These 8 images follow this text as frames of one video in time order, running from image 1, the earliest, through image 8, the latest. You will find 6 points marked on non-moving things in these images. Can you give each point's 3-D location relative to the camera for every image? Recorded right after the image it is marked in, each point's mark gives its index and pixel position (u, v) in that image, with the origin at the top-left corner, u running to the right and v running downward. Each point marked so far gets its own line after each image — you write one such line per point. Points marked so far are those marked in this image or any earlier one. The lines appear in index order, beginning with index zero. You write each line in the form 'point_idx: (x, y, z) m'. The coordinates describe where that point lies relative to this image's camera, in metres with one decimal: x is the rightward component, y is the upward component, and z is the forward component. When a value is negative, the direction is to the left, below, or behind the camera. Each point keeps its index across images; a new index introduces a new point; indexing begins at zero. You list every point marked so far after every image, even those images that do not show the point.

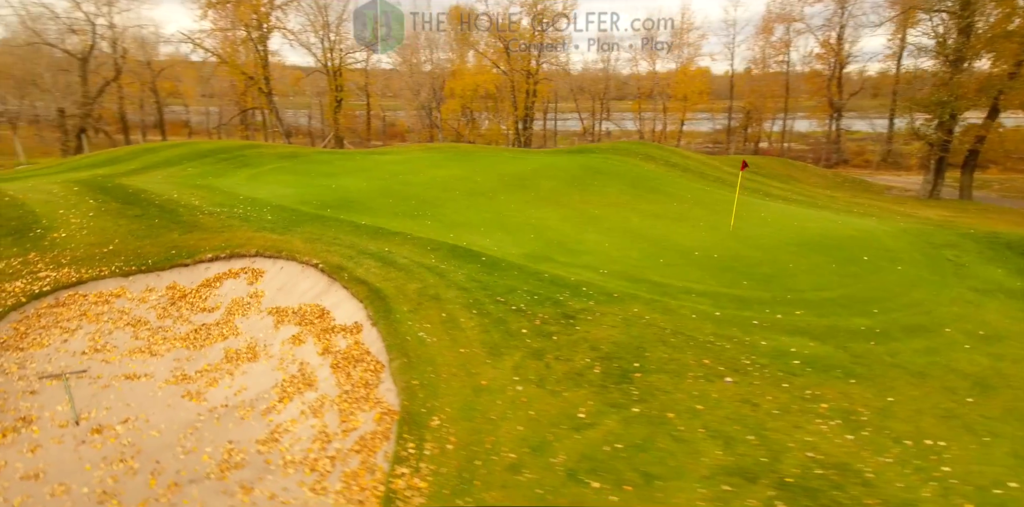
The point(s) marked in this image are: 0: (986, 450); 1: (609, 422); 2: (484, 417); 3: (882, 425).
0: (+7.1, -2.9, +7.5) m
1: (+1.5, -2.7, +7.7) m
2: (-0.5, -2.7, +8.1) m
3: (+5.9, -2.7, +7.9) m
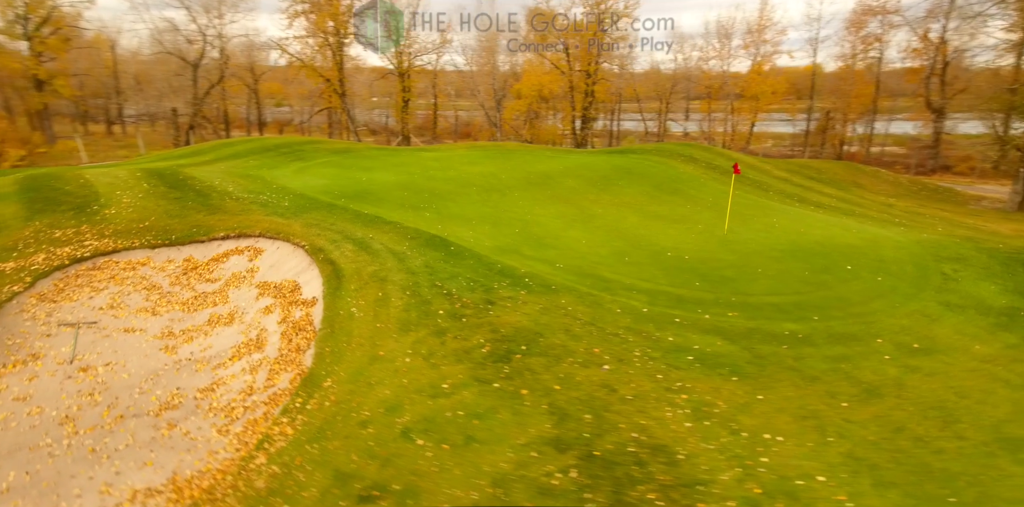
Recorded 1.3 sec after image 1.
0: (+4.6, -2.9, +7.4) m
1: (-0.9, -2.4, +8.4) m
2: (-2.8, -2.4, +9.0) m
3: (+3.6, -2.7, +8.0) m
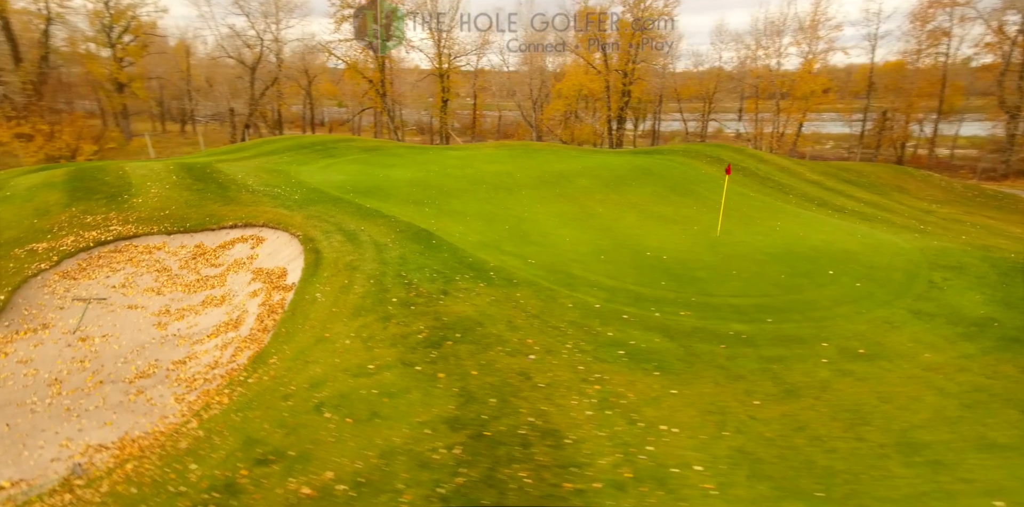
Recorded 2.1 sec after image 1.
0: (+3.0, -2.8, +7.4) m
1: (-2.3, -2.2, +8.9) m
2: (-4.2, -2.1, +9.7) m
3: (+2.0, -2.6, +8.1) m
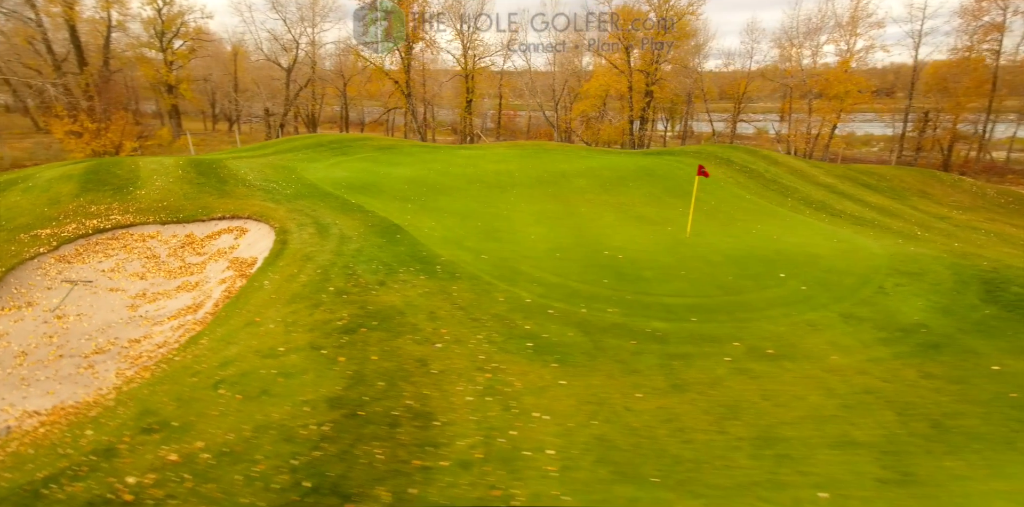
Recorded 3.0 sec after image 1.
0: (+1.0, -2.7, +7.6) m
1: (-4.2, -2.0, +9.4) m
2: (-6.1, -1.8, +10.3) m
3: (0.0, -2.5, +8.4) m
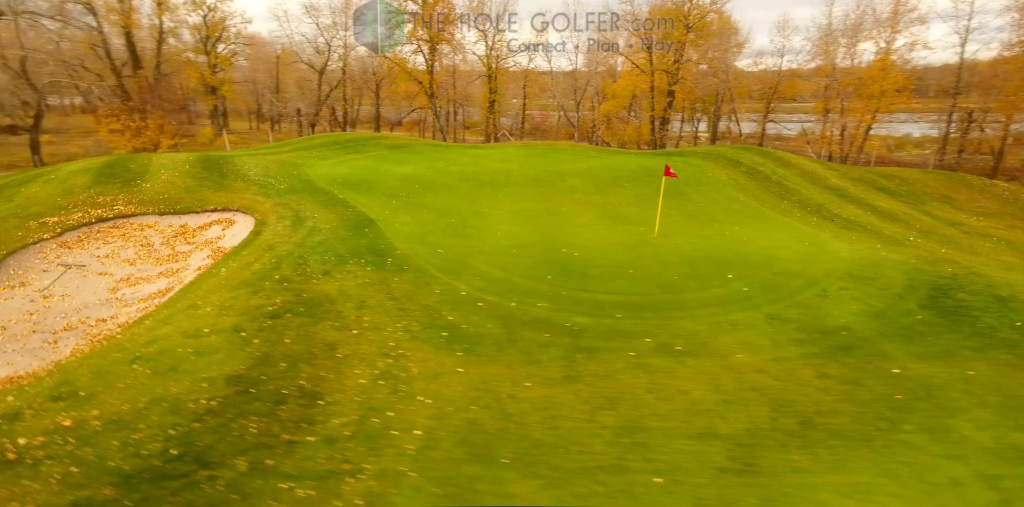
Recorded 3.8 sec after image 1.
0: (-1.0, -2.6, +7.9) m
1: (-6.1, -1.7, +10.0) m
2: (-7.9, -1.5, +11.0) m
3: (-1.9, -2.3, +8.7) m
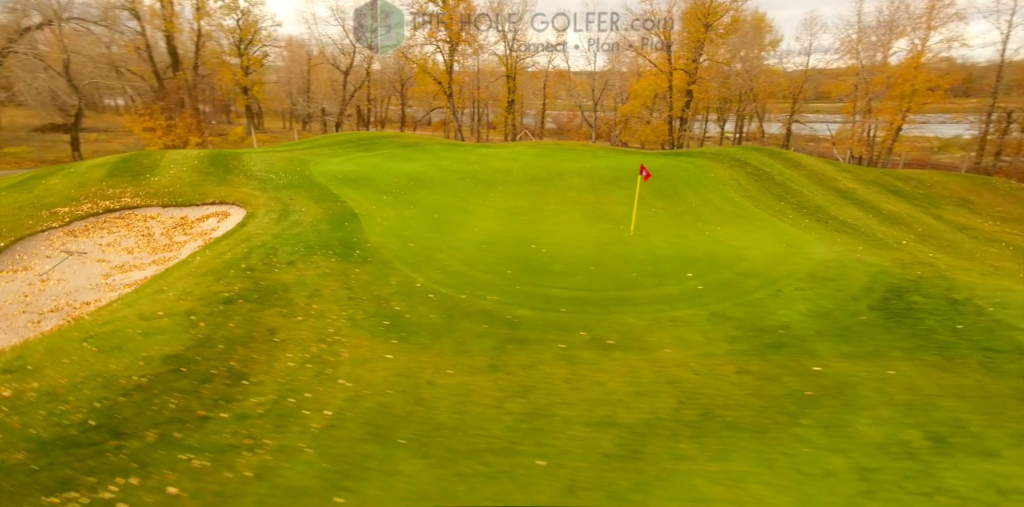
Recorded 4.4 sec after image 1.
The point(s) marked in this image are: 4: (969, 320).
0: (-2.4, -2.4, +8.2) m
1: (-7.5, -1.4, +10.5) m
2: (-9.2, -1.2, +11.6) m
3: (-3.3, -2.1, +9.0) m
4: (+9.1, -1.3, +9.7) m
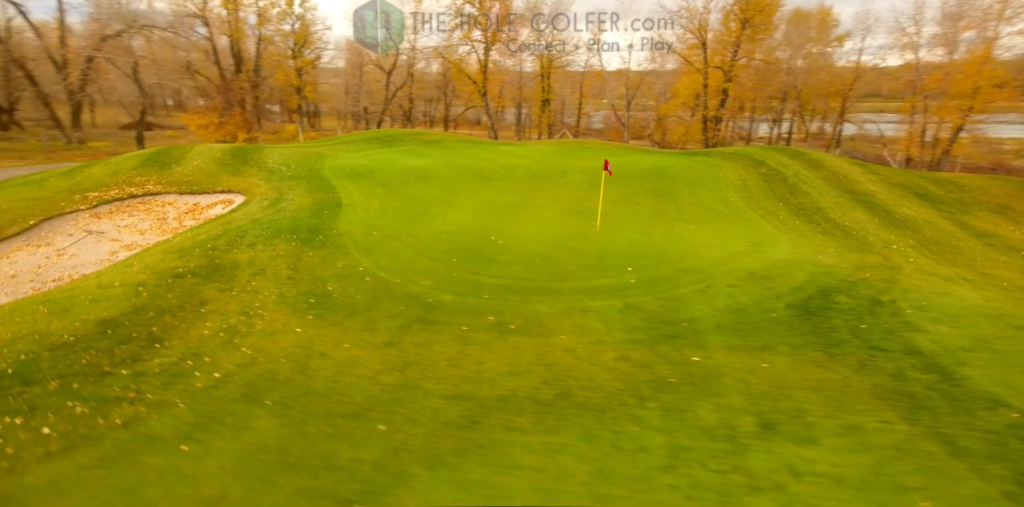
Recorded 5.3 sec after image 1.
0: (-4.6, -2.0, +8.8) m
1: (-9.4, -0.9, +11.6) m
2: (-11.0, -0.6, +12.8) m
3: (-5.4, -1.7, +9.7) m
4: (+7.1, -1.3, +9.4) m
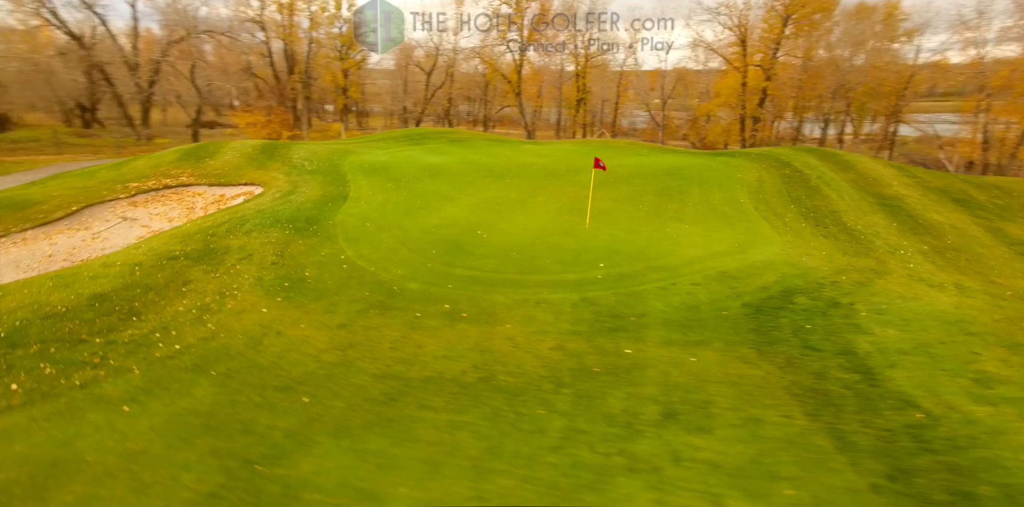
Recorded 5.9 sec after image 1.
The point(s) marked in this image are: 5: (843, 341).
0: (-5.7, -1.7, +9.5) m
1: (-10.2, -0.4, +12.6) m
2: (-11.7, -0.1, +13.9) m
3: (-6.4, -1.3, +10.5) m
4: (+5.9, -1.3, +9.2) m
5: (+5.7, -1.5, +8.4) m
